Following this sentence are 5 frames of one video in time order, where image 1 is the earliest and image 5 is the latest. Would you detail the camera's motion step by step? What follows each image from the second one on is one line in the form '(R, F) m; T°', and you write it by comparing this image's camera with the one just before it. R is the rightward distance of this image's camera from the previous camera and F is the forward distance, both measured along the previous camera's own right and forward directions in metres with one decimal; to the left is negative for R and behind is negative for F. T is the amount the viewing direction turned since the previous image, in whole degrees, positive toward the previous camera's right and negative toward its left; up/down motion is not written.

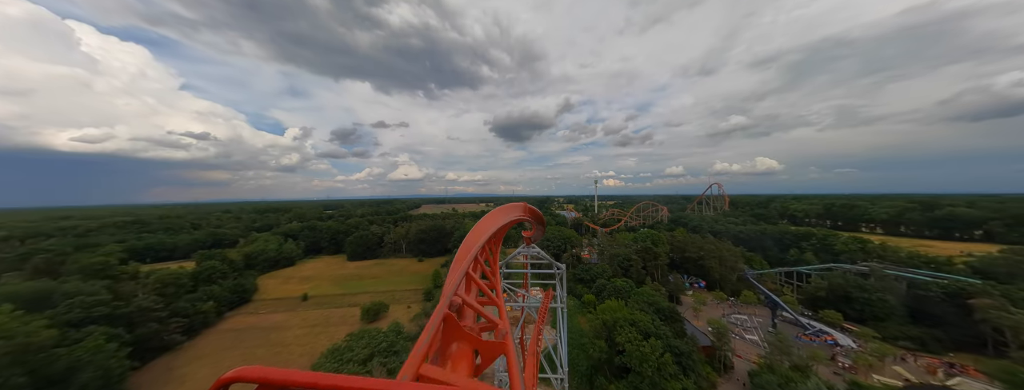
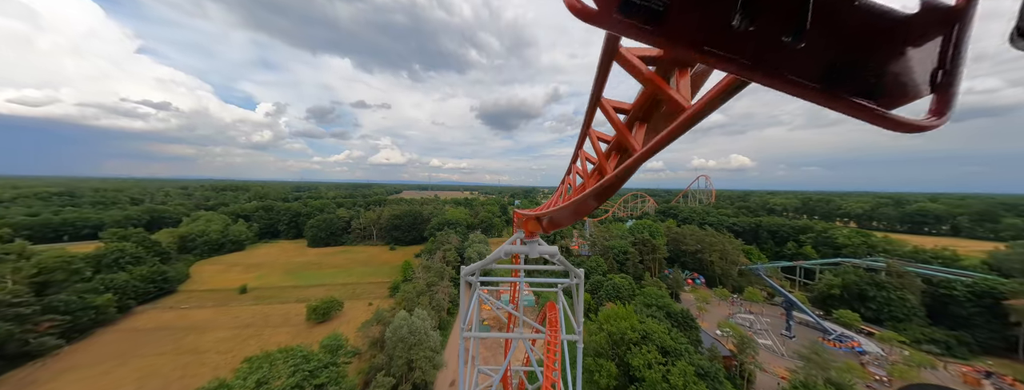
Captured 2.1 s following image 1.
(+0.1, +5.5) m; +4°
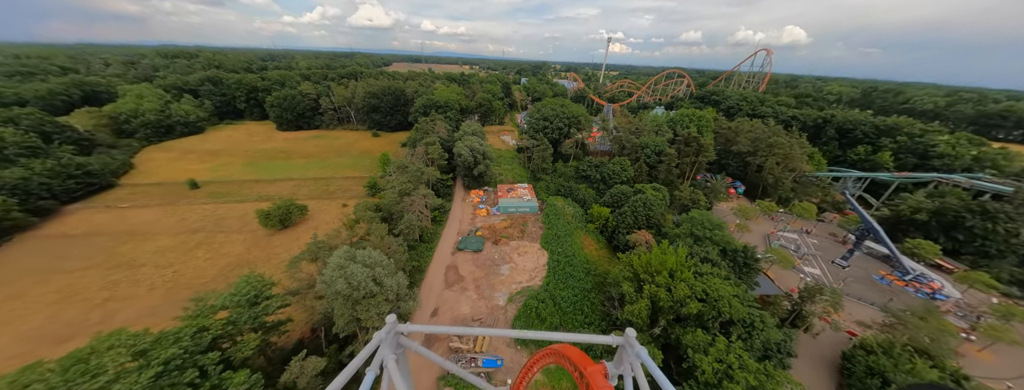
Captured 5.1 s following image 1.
(+0.3, +8.5) m; -1°
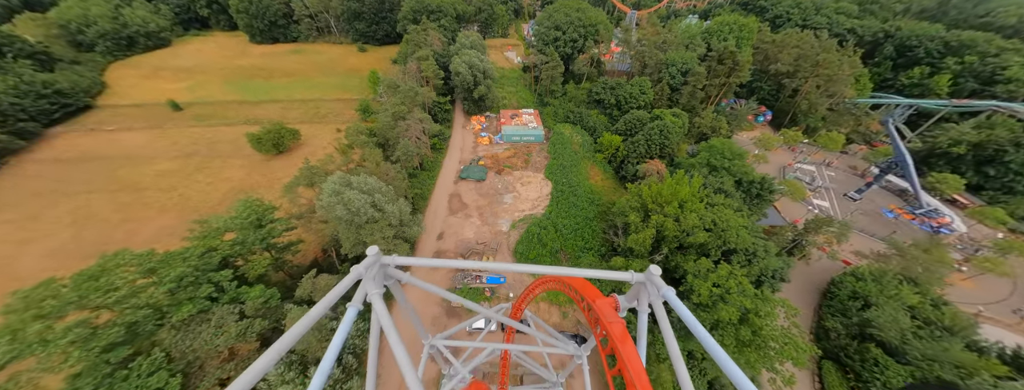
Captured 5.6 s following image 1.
(0.0, +0.9) m; -1°
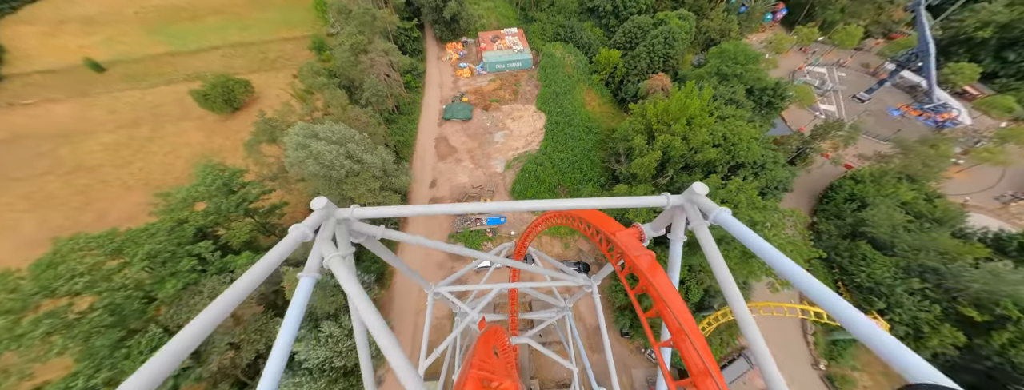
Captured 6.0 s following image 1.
(0.0, +0.9) m; +1°
